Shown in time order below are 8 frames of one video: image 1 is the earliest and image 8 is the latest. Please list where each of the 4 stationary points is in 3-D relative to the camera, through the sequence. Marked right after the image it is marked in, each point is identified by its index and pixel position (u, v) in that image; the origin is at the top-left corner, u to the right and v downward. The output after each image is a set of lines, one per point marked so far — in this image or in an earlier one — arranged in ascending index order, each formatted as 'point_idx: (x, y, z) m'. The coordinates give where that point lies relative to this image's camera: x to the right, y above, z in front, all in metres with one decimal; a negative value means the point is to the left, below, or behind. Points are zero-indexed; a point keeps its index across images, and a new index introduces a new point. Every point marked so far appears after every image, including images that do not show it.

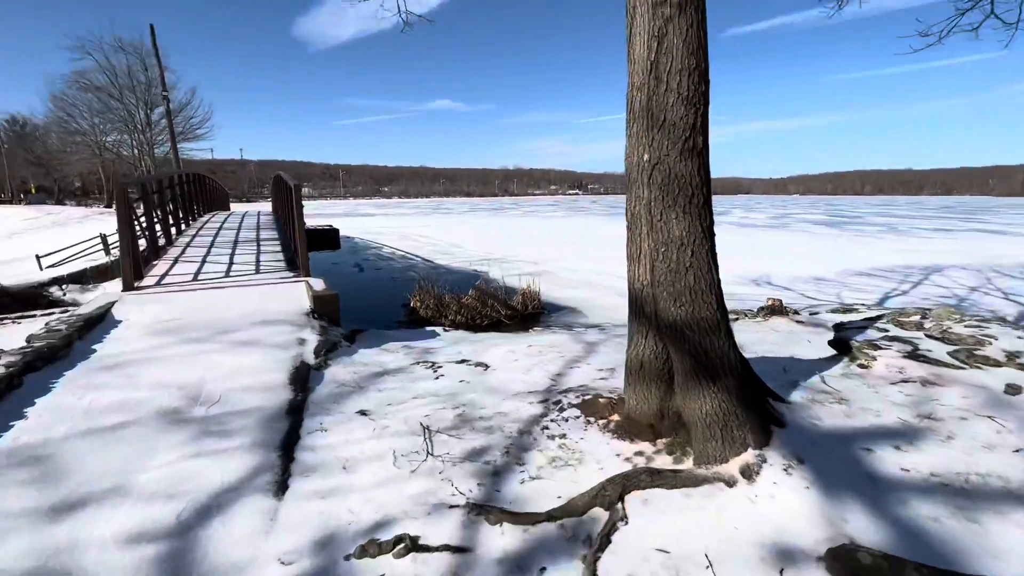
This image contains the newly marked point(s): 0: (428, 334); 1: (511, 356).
0: (-1.0, -0.6, +5.6) m
1: (0.0, -0.5, +3.6) m
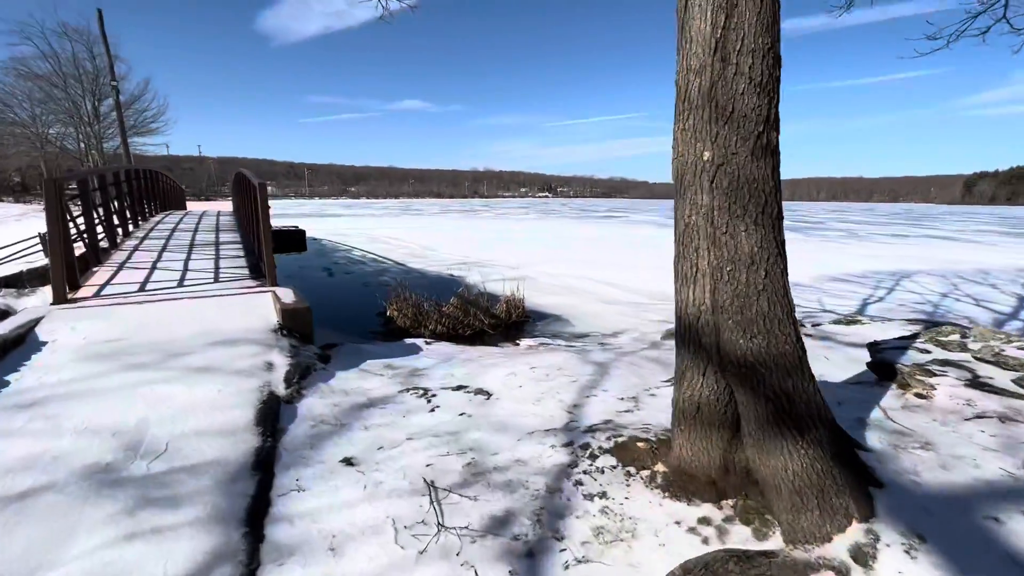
0: (-1.1, -0.7, +5.1) m
1: (0.0, -0.6, +3.2) m
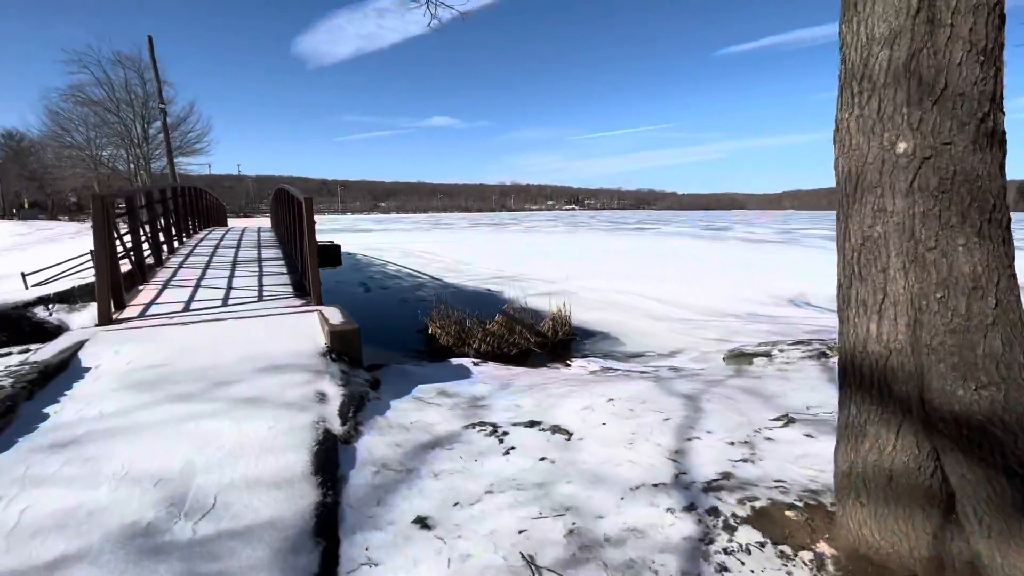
0: (-0.5, -0.9, +4.8) m
1: (+0.5, -0.8, +2.8) m
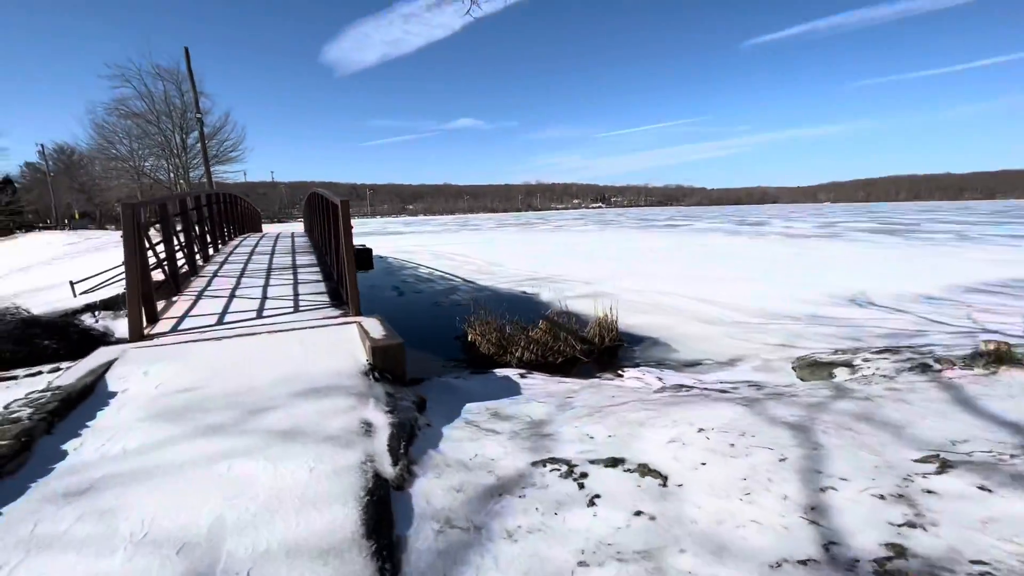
0: (0.0, -0.9, +4.4) m
1: (+0.9, -0.8, +2.3) m
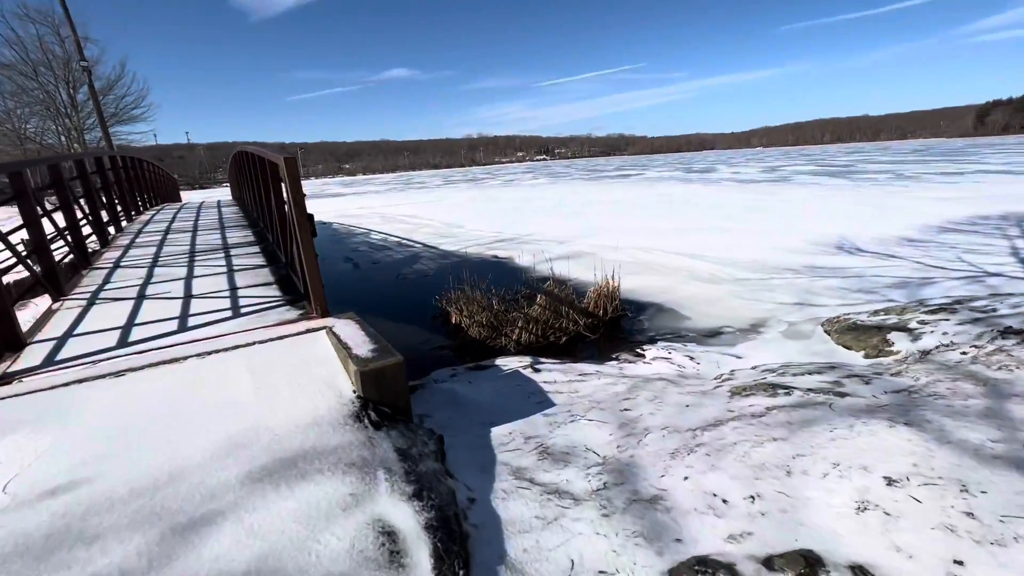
0: (+0.2, -0.8, +3.4) m
1: (+1.3, -0.8, +1.5) m
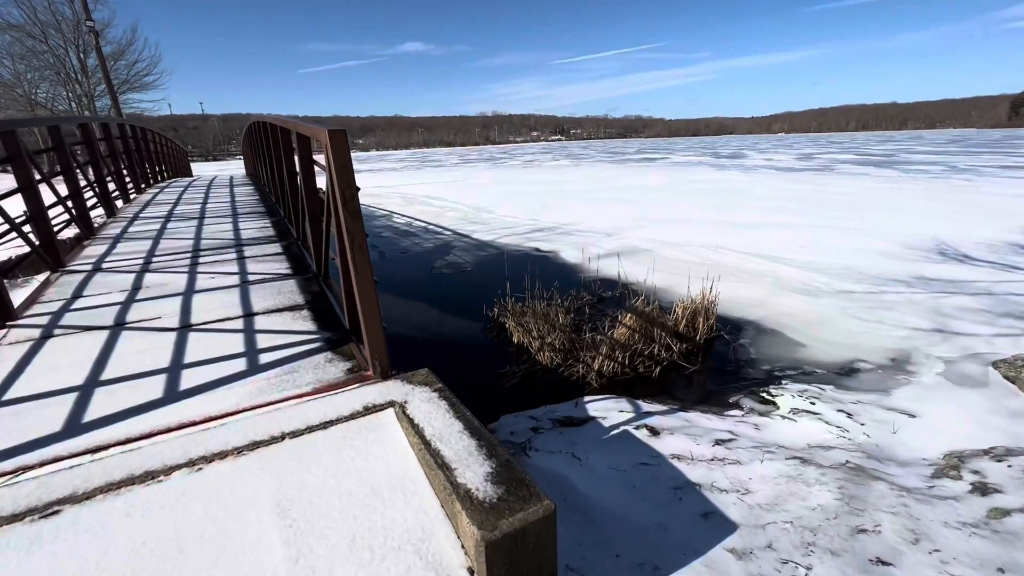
0: (+0.9, -1.0, +2.3) m
1: (+1.9, -1.1, +0.4) m
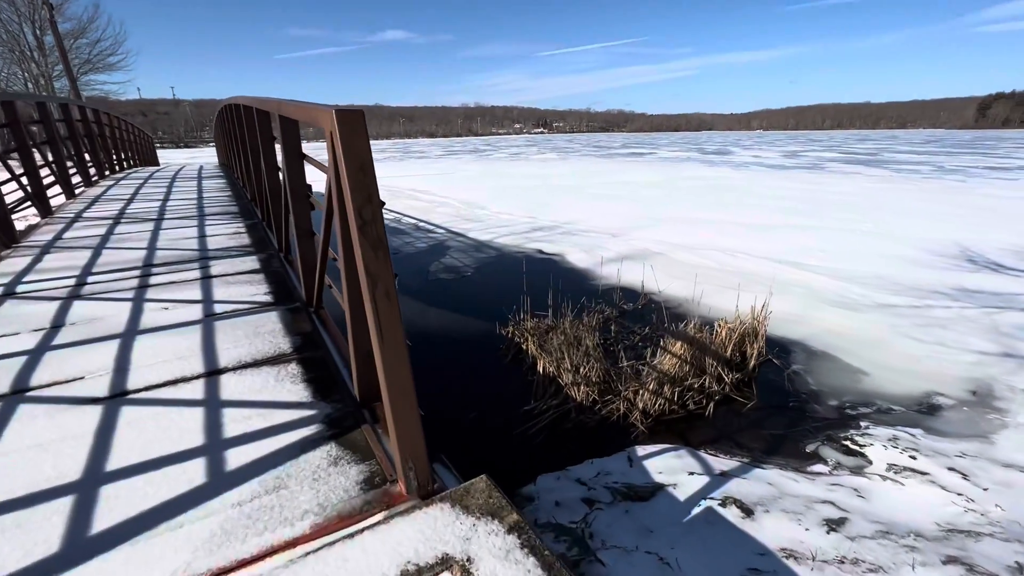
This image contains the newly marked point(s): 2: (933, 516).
0: (+1.2, -1.2, +1.6) m
1: (+2.3, -1.4, -0.3) m
2: (+2.3, -1.2, +2.5) m
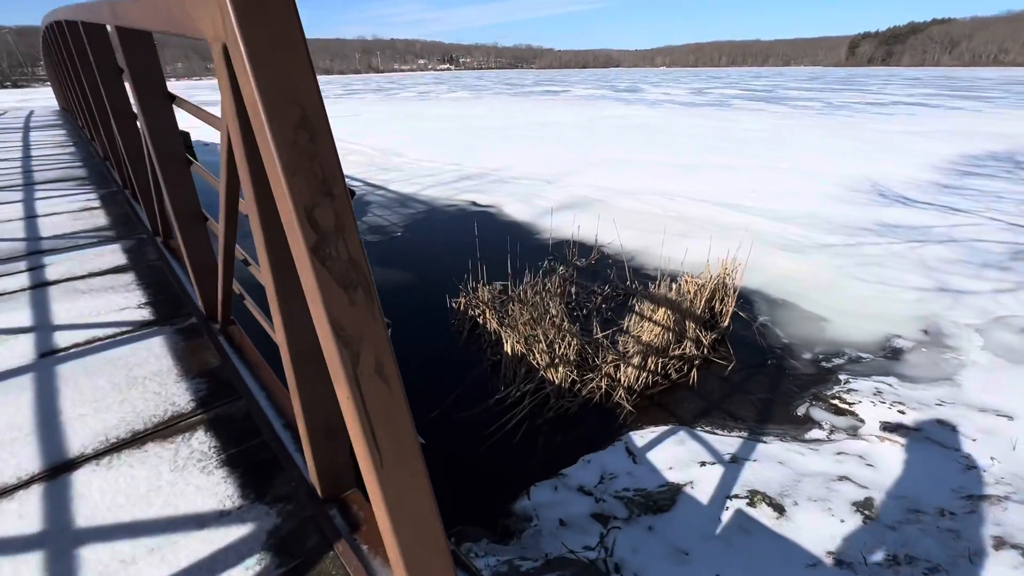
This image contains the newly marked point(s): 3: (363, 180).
0: (+1.3, -1.2, +1.4) m
1: (+2.8, -1.5, -0.3) m
2: (+2.2, -1.0, +2.4) m
3: (-3.0, +2.2, +9.5) m
